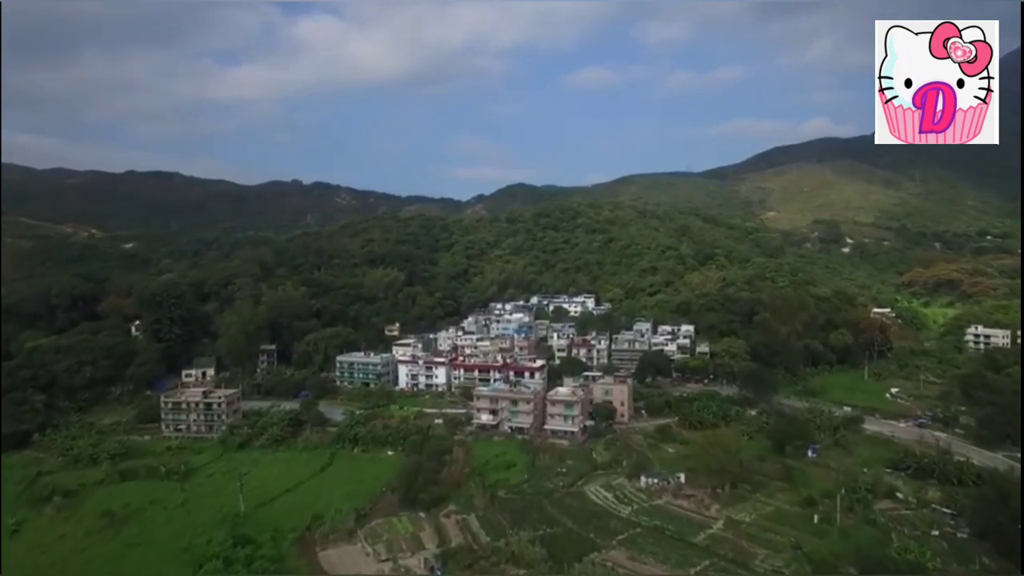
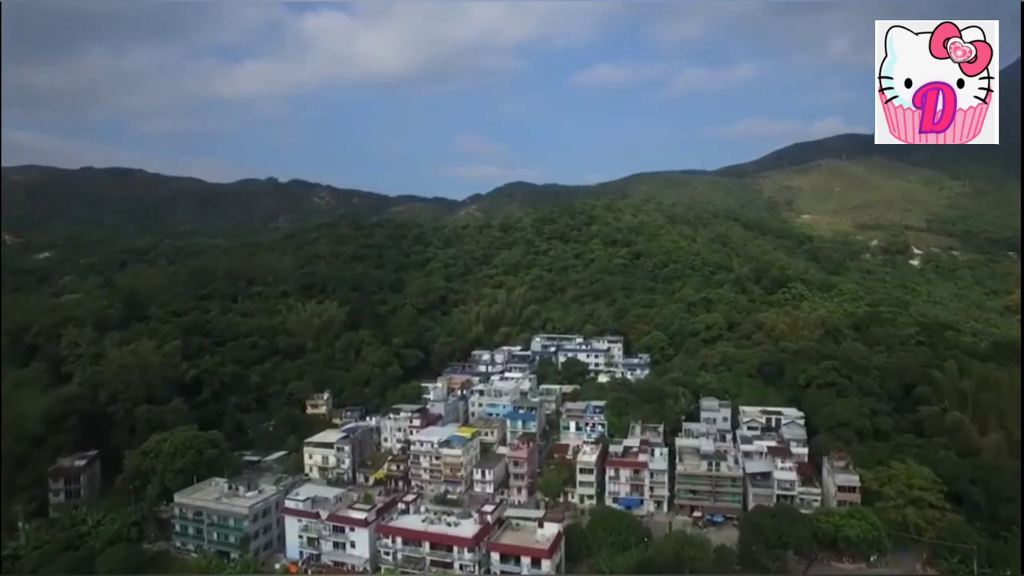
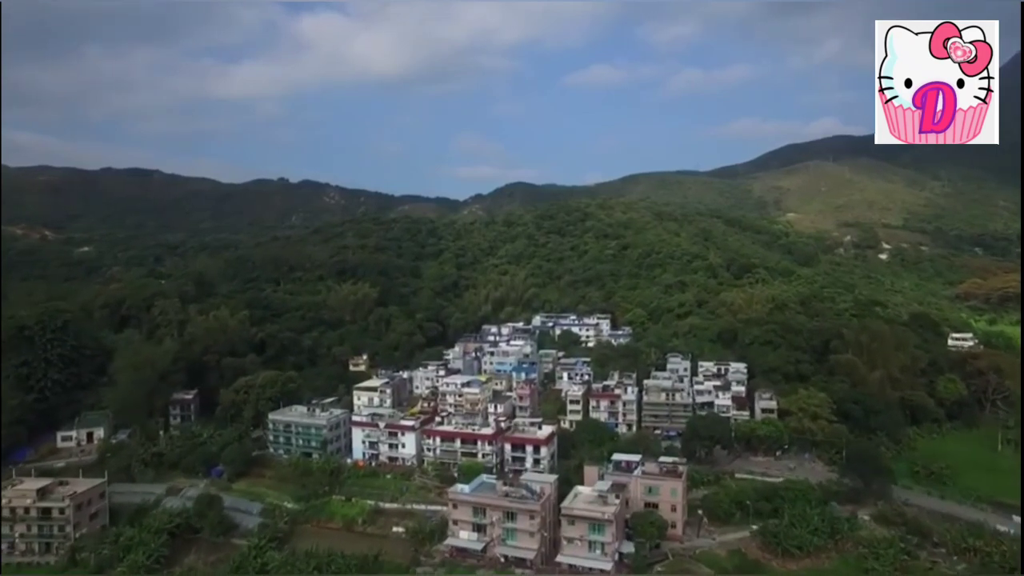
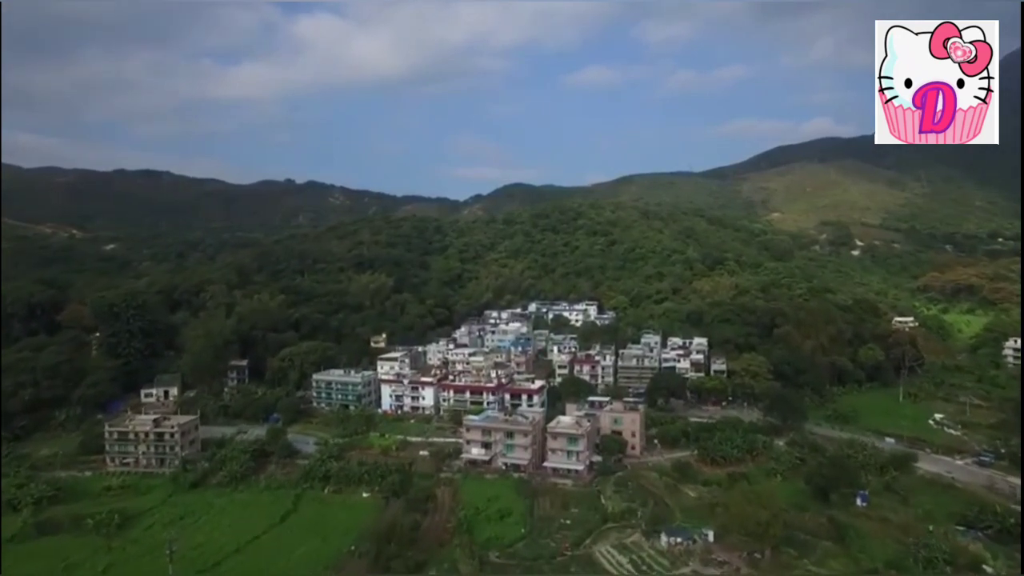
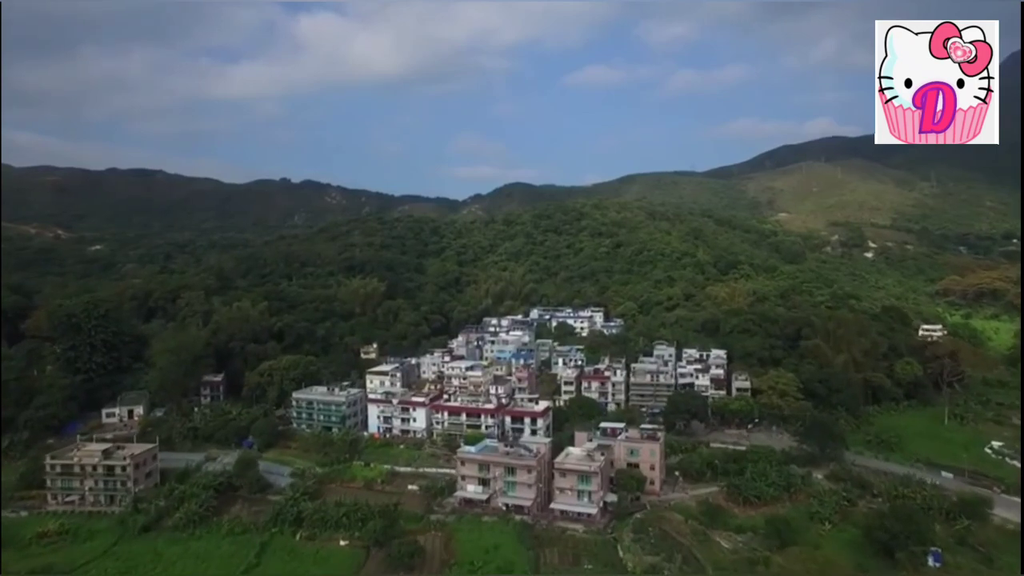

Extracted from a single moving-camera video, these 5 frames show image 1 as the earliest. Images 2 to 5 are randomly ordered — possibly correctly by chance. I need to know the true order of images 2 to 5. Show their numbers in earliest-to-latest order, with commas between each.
4, 5, 3, 2
